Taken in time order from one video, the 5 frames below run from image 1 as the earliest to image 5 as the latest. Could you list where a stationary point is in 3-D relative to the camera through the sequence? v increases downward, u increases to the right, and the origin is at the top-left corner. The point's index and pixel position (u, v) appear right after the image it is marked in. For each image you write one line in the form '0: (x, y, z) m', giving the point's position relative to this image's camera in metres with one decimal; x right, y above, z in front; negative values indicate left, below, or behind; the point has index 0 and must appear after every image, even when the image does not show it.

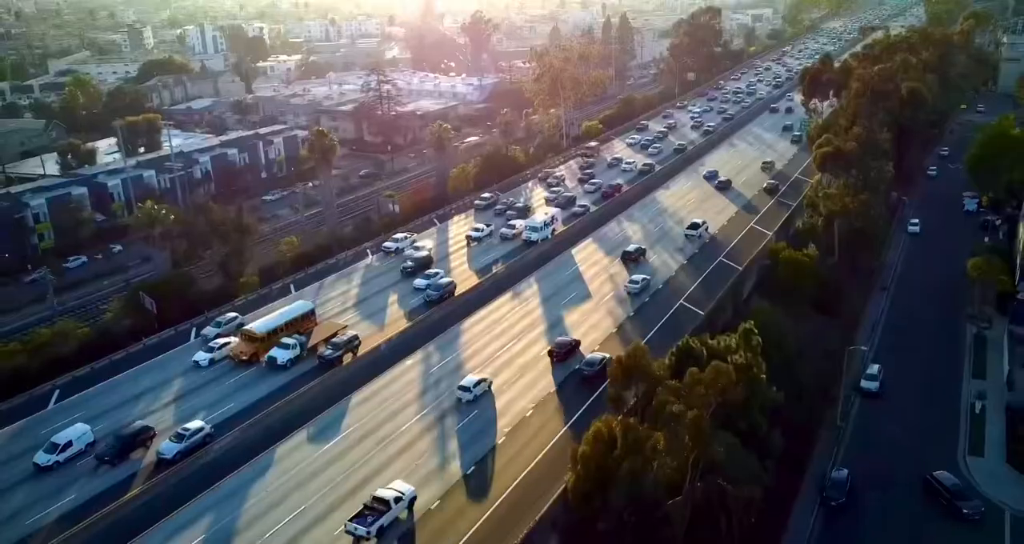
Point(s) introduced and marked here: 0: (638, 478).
0: (+3.1, -4.9, +19.2) m
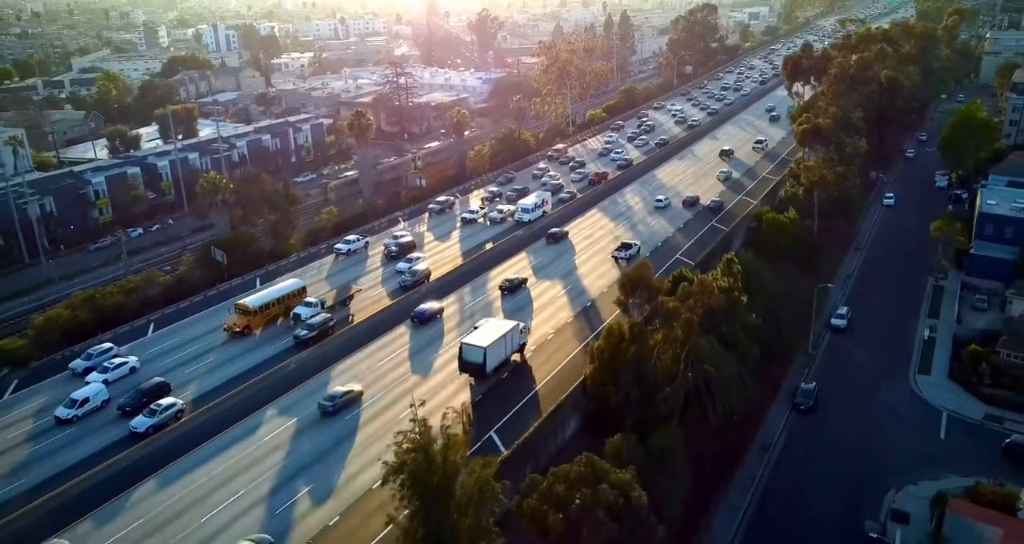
0: (+4.1, -2.8, +24.6) m
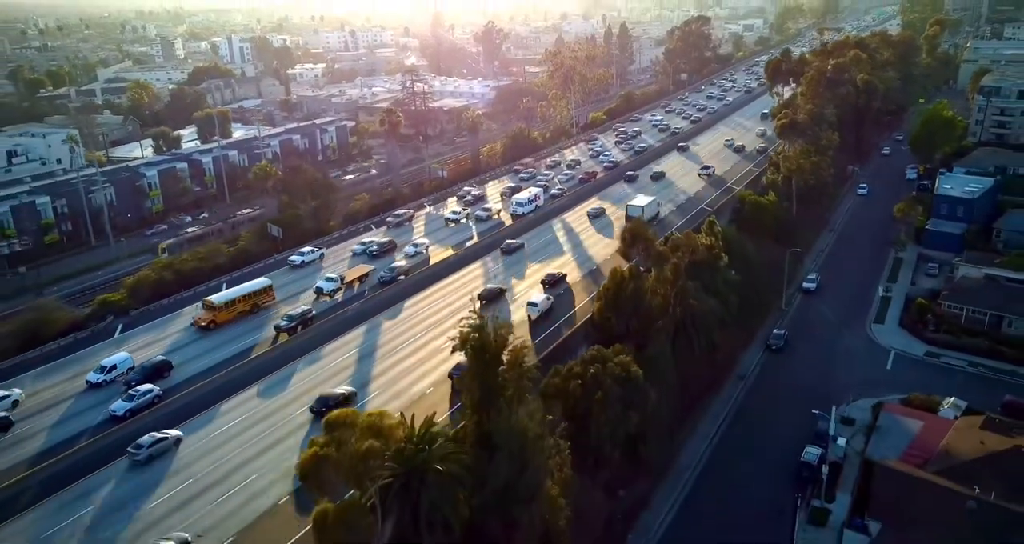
0: (+5.0, -0.9, +30.6) m
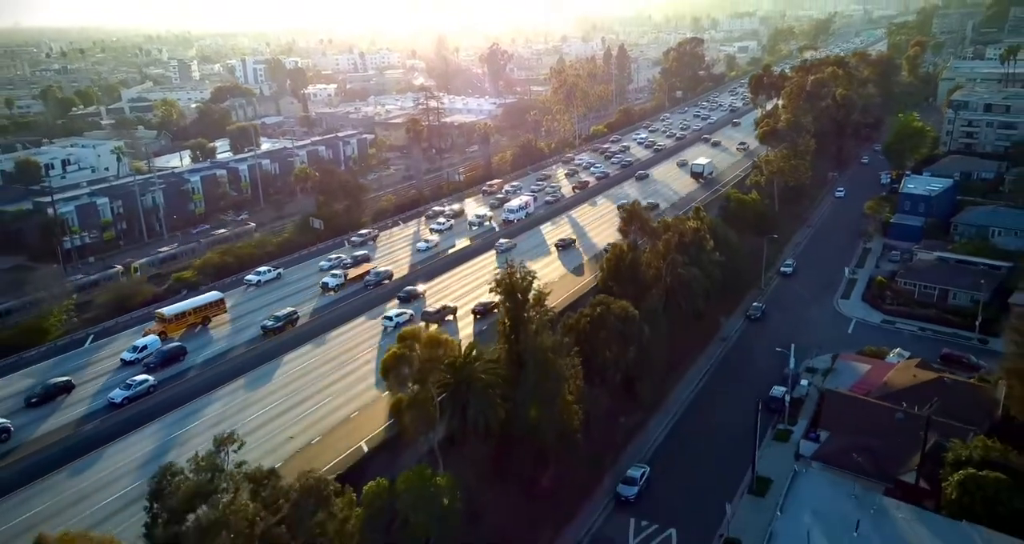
0: (+5.9, +0.3, +36.7) m
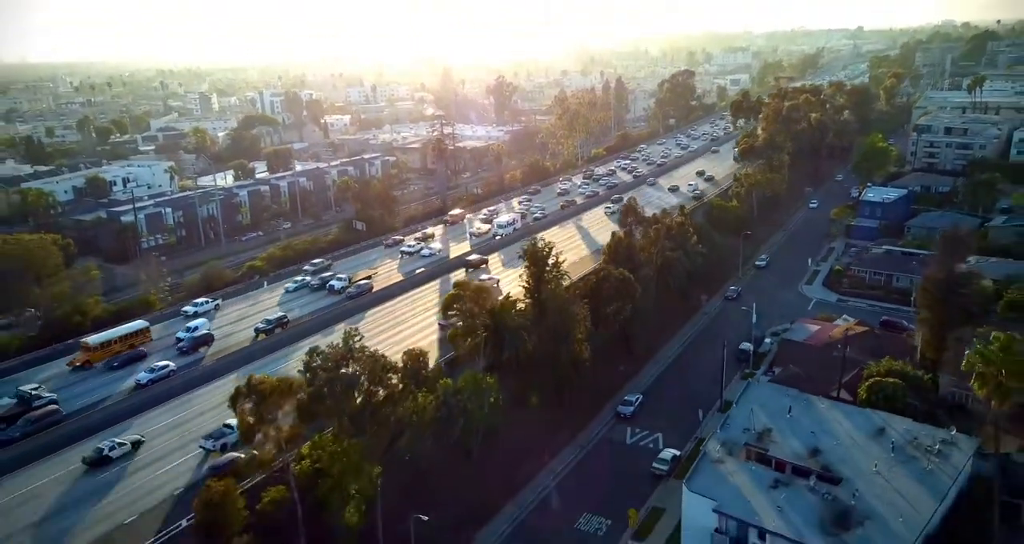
0: (+7.0, +1.3, +45.2) m
